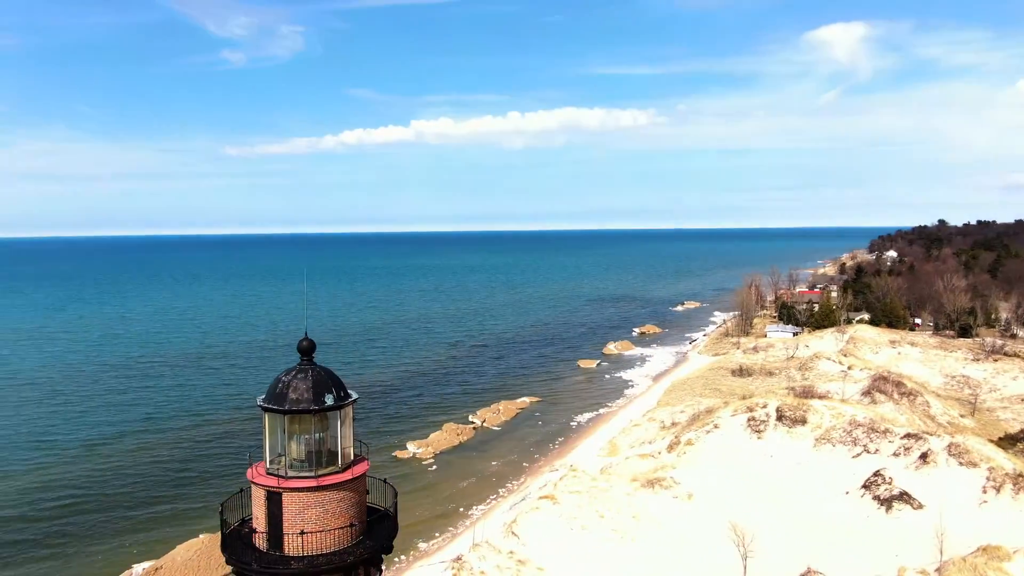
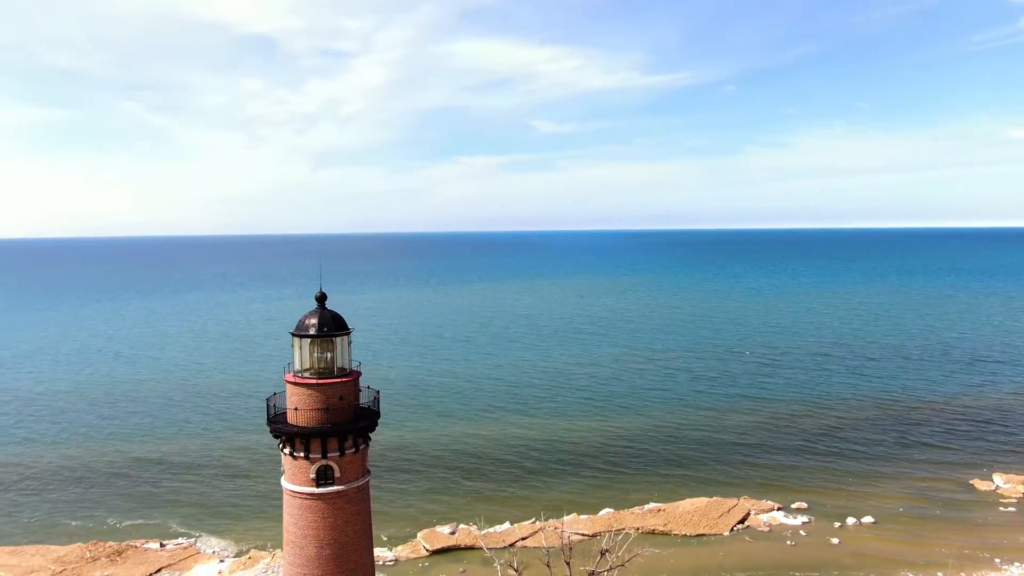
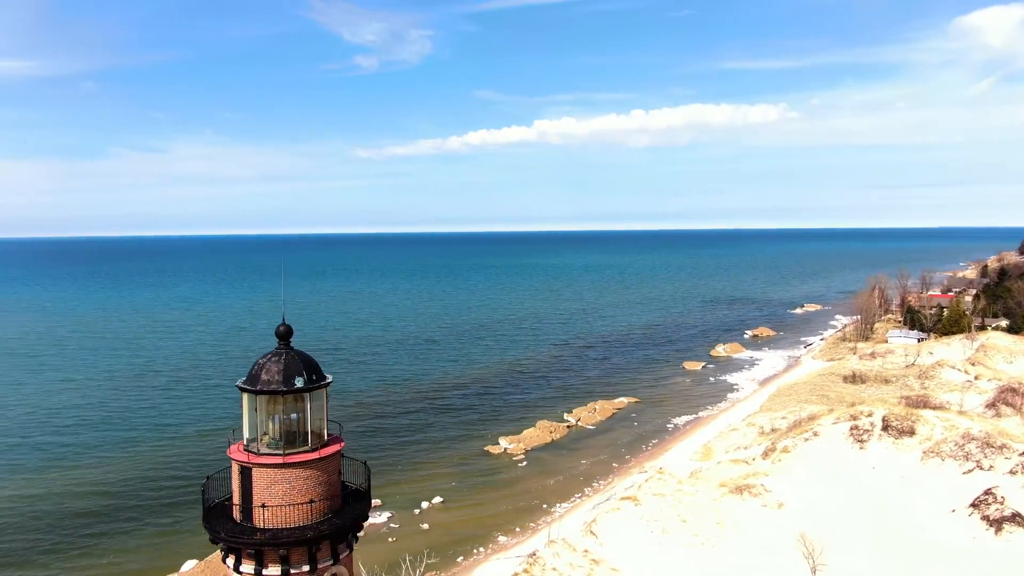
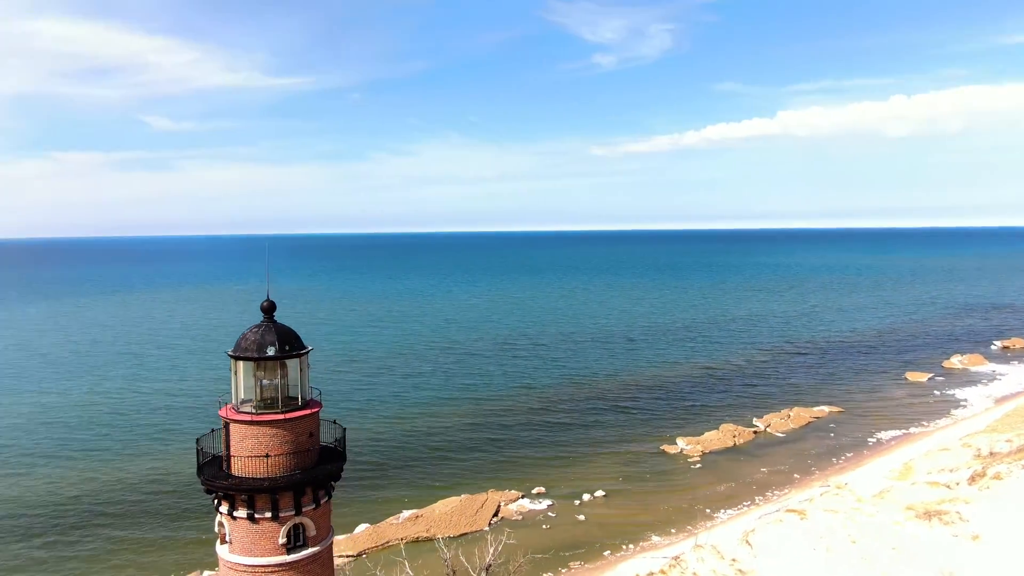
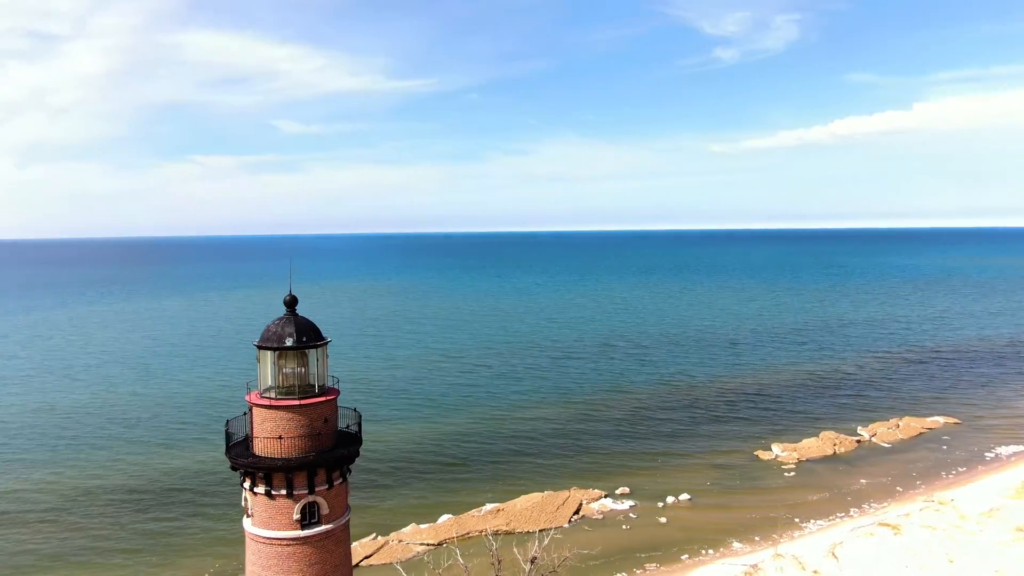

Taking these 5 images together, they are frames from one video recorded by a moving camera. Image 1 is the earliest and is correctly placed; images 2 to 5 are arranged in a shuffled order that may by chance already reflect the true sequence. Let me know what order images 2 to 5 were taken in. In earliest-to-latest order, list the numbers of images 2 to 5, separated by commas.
3, 4, 5, 2
